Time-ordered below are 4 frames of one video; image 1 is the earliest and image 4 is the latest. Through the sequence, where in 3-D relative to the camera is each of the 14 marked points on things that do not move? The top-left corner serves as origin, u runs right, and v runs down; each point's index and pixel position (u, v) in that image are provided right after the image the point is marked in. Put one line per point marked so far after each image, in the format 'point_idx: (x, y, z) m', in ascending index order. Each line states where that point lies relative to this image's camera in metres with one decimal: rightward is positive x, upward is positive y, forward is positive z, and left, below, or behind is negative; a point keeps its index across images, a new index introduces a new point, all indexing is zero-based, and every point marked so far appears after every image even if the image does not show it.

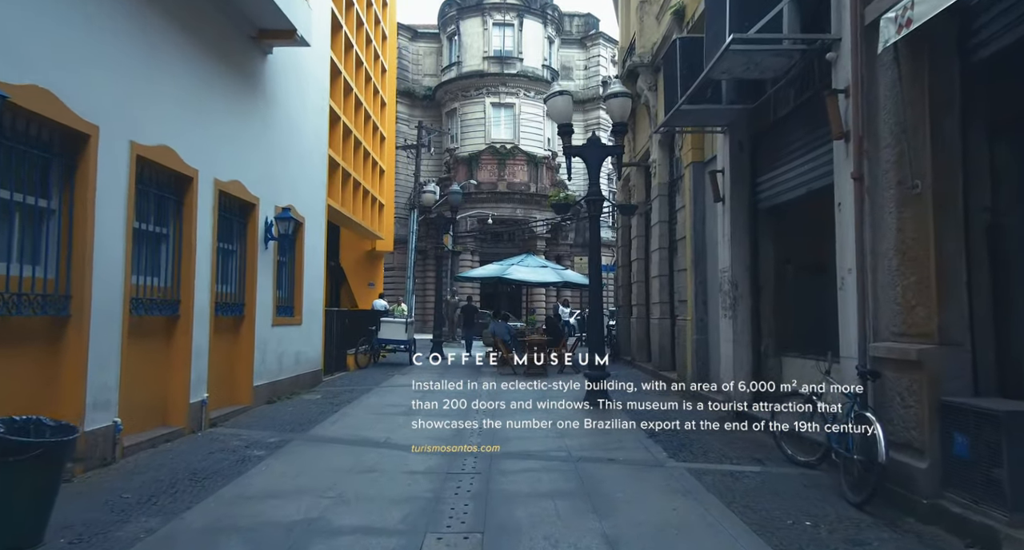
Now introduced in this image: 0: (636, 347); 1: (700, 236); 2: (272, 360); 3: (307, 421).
0: (+3.0, -1.8, +15.1) m
1: (+3.2, +0.7, +10.4) m
2: (-4.0, -1.4, +10.1) m
3: (-2.9, -2.0, +8.5) m
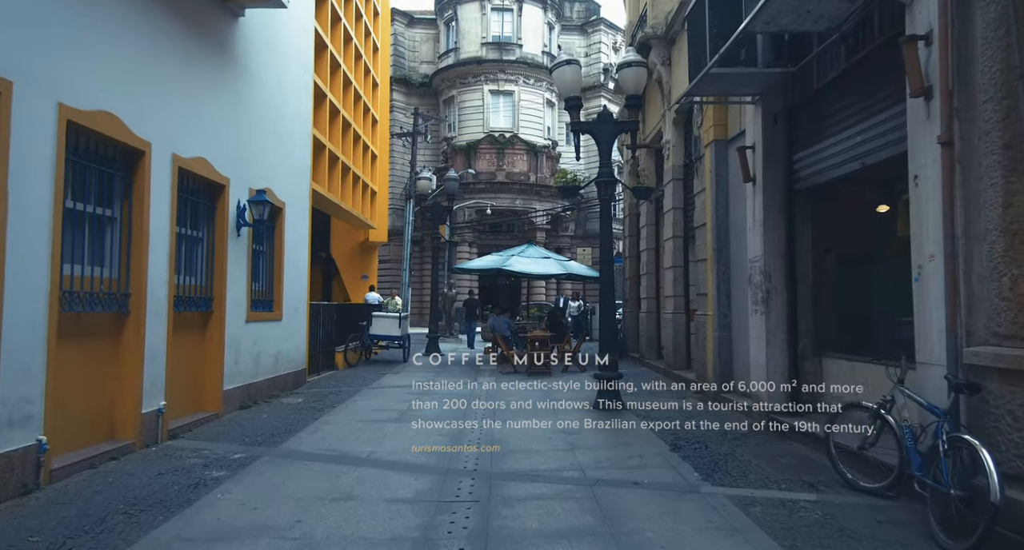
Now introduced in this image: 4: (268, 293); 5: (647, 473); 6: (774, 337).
0: (+3.1, -1.6, +14.1) m
1: (+3.2, +0.8, +9.3) m
2: (-3.9, -1.3, +9.1) m
3: (-2.8, -1.9, +7.5) m
4: (-4.0, -0.3, +10.1) m
5: (+1.3, -1.9, +5.8) m
6: (+3.2, -0.8, +7.5) m
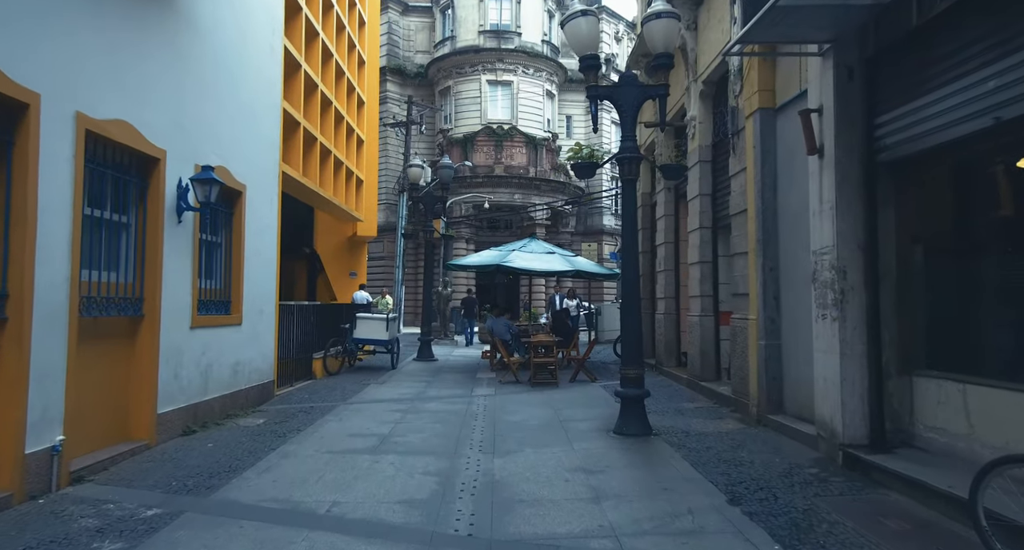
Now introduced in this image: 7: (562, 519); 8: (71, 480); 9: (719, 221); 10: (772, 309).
0: (+3.1, -1.5, +12.5) m
1: (+3.3, +0.9, +7.7) m
2: (-3.9, -1.2, +7.4) m
3: (-2.8, -1.9, +5.9) m
4: (-4.0, -0.2, +8.4) m
5: (+1.3, -1.8, +4.2) m
6: (+3.3, -0.7, +5.9) m
7: (+0.4, -1.9, +4.7) m
8: (-3.8, -1.8, +5.3) m
9: (+3.4, +0.9, +10.0) m
10: (+3.2, -0.4, +7.6) m
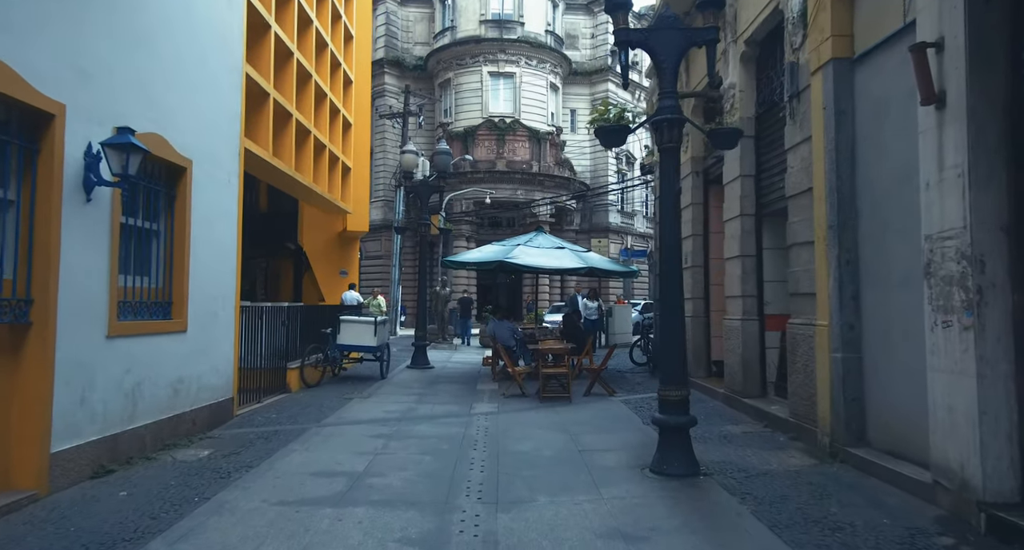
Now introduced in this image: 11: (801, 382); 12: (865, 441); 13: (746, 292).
0: (+3.2, -1.5, +10.9) m
1: (+3.3, +0.9, +6.1) m
2: (-3.8, -1.2, +5.8) m
3: (-2.7, -1.8, +4.3) m
4: (-3.9, -0.2, +6.8) m
5: (+1.4, -1.8, +2.6) m
6: (+3.4, -0.7, +4.3) m
7: (+0.5, -1.8, +3.1) m
8: (-3.8, -1.7, +3.7) m
9: (+3.5, +1.0, +8.4) m
10: (+3.3, -0.4, +6.0) m
11: (+3.2, -1.2, +6.8) m
12: (+3.4, -1.6, +5.9) m
13: (+3.3, -0.2, +8.5) m
